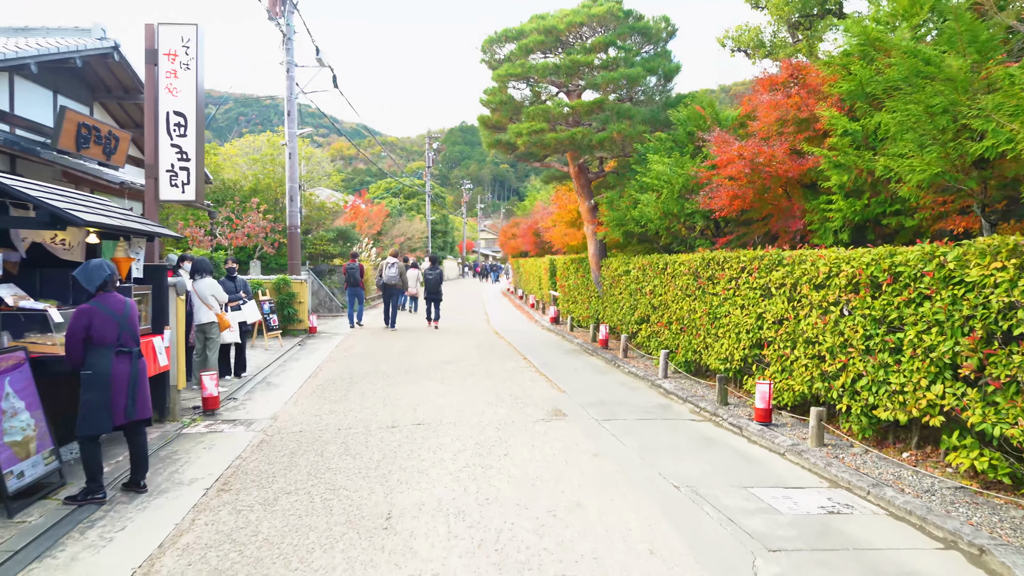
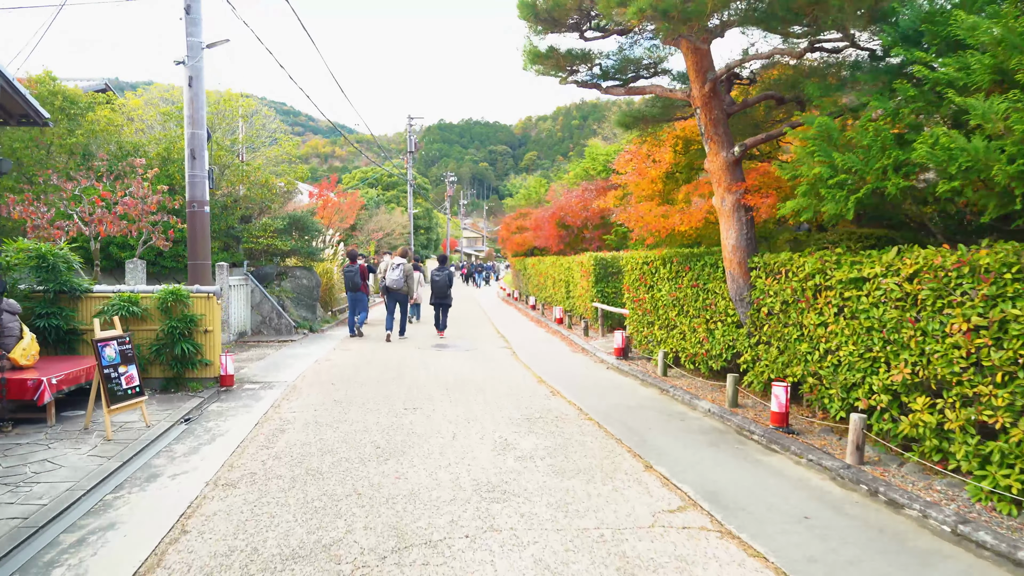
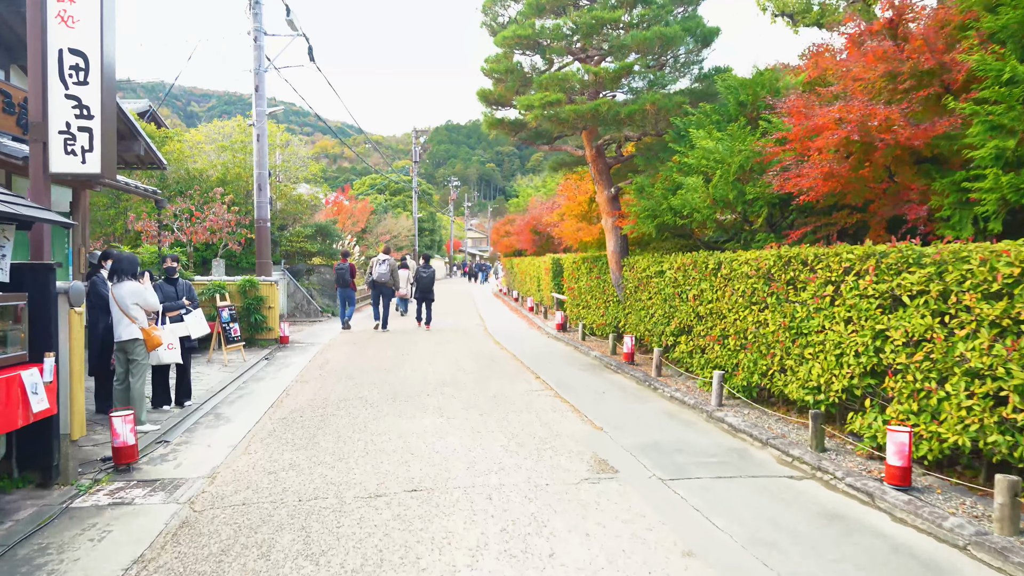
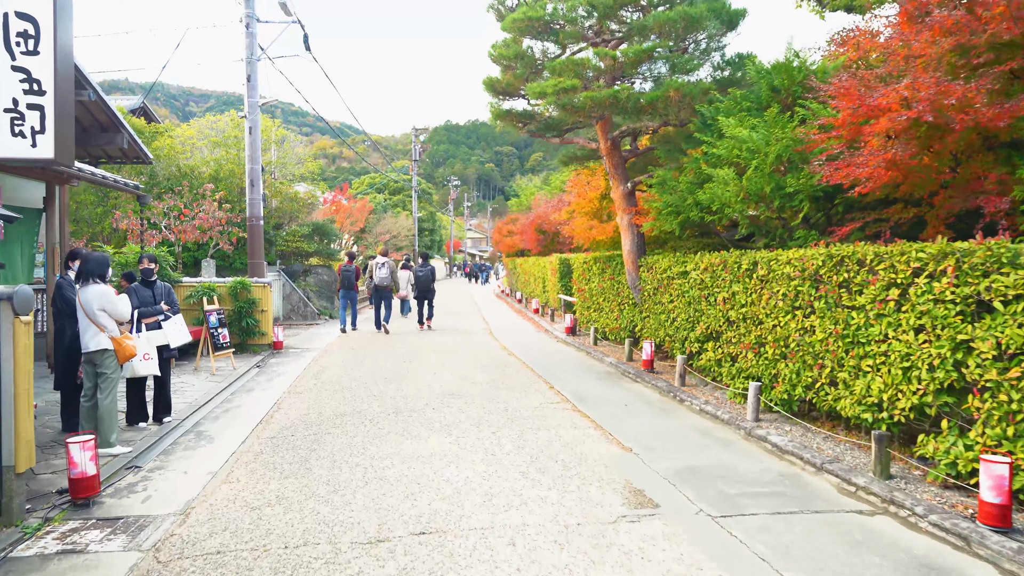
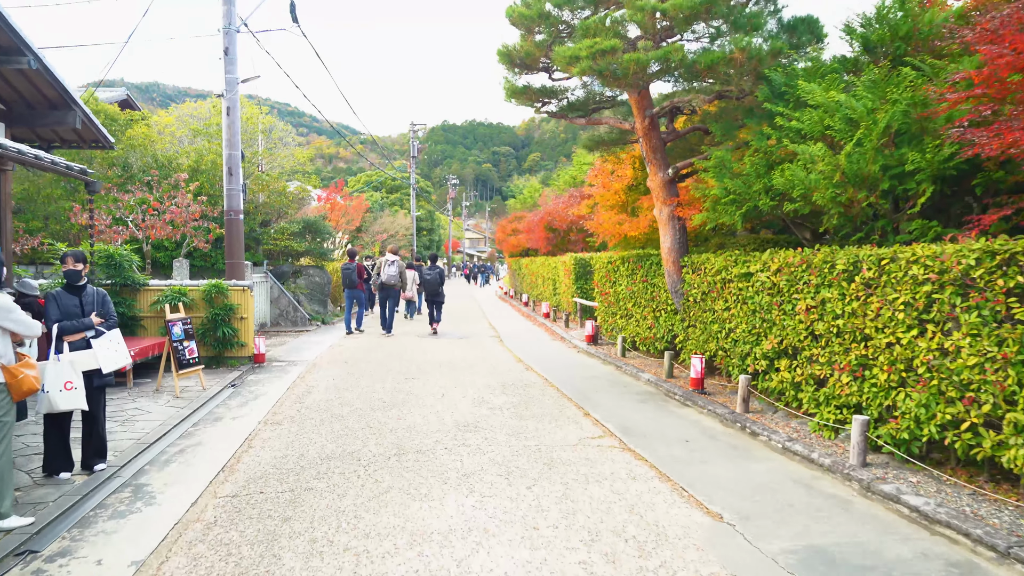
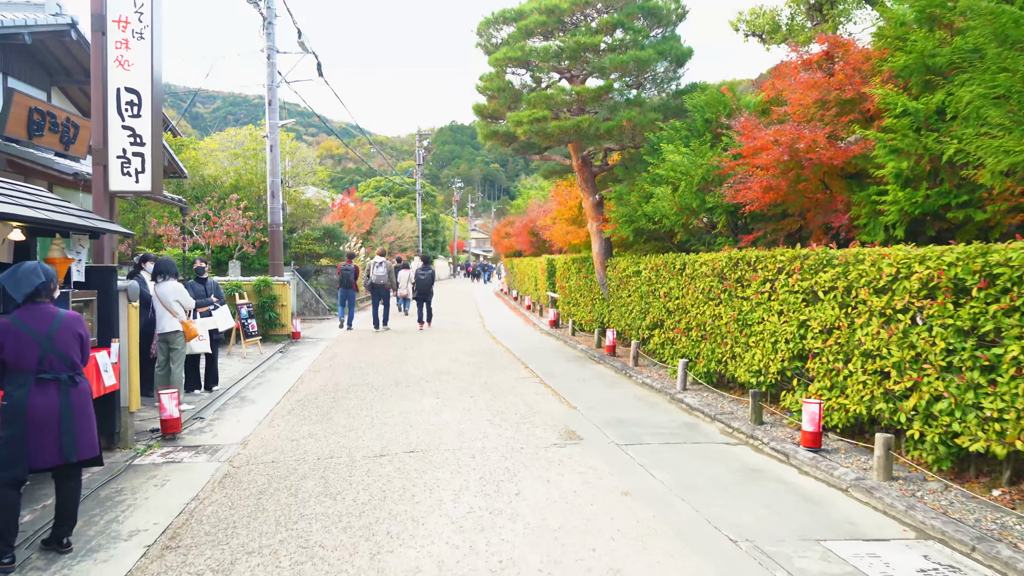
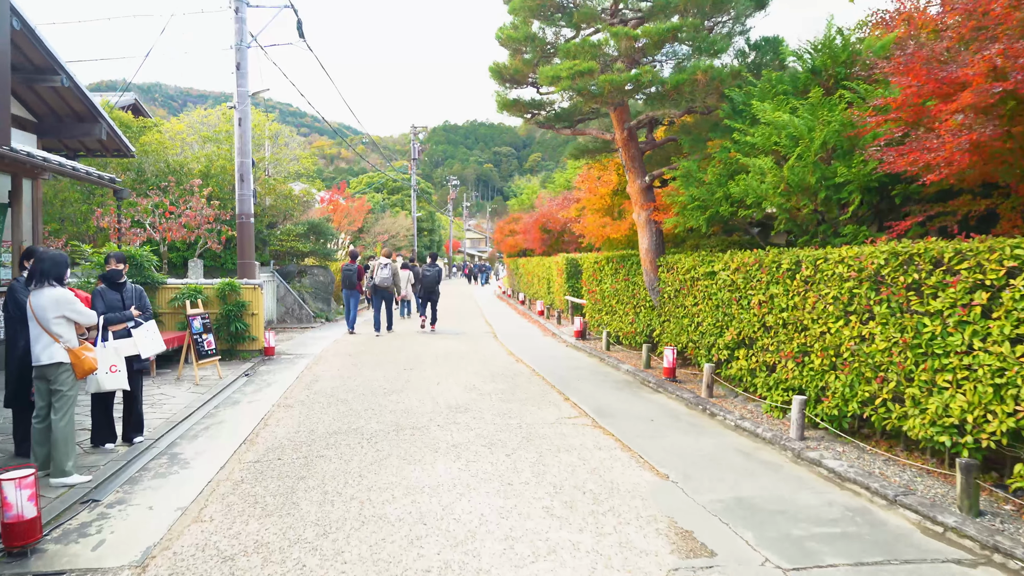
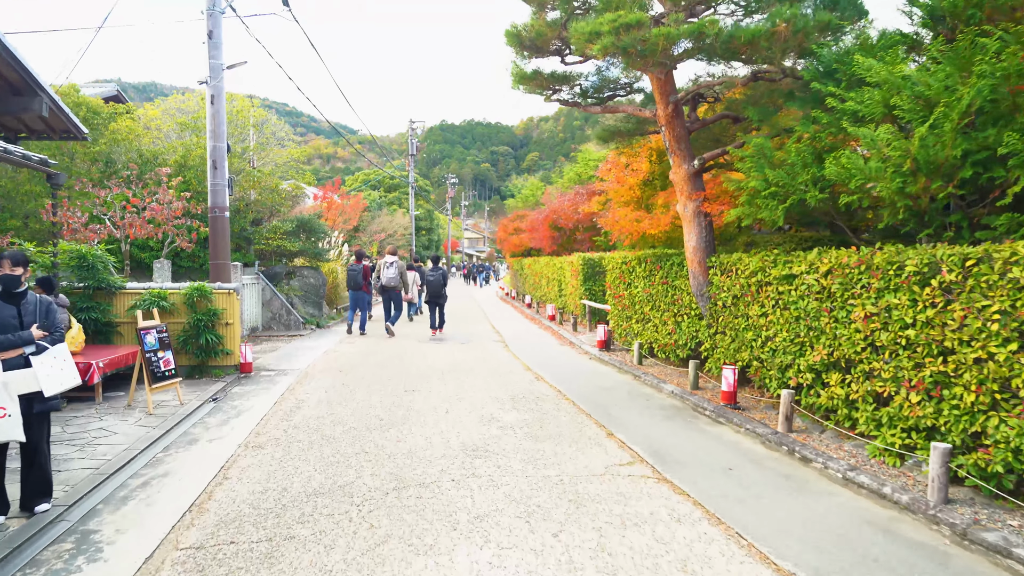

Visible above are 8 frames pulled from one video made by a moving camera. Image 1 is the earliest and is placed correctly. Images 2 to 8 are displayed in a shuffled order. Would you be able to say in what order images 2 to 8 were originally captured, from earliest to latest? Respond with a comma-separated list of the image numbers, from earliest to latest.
6, 3, 4, 7, 5, 8, 2
